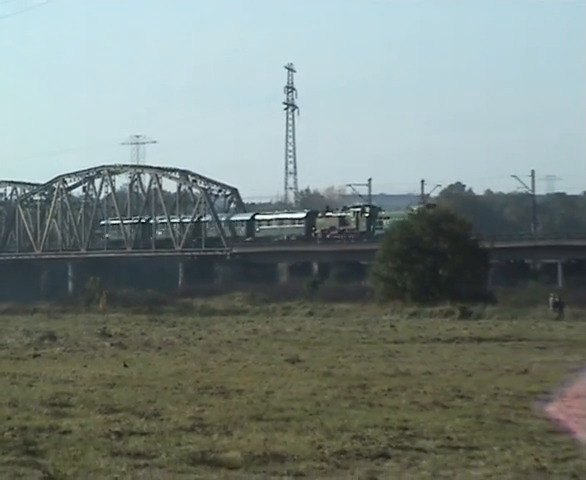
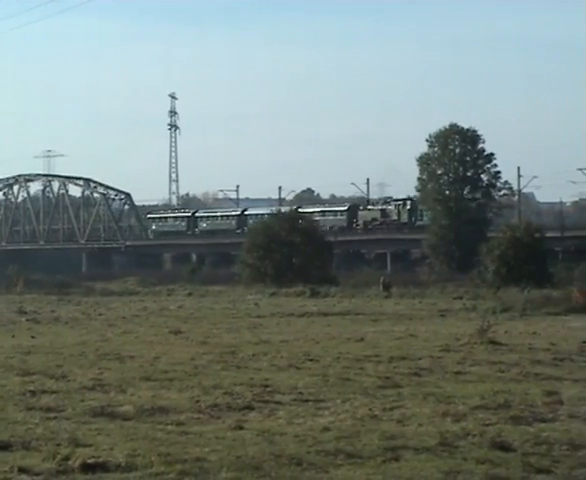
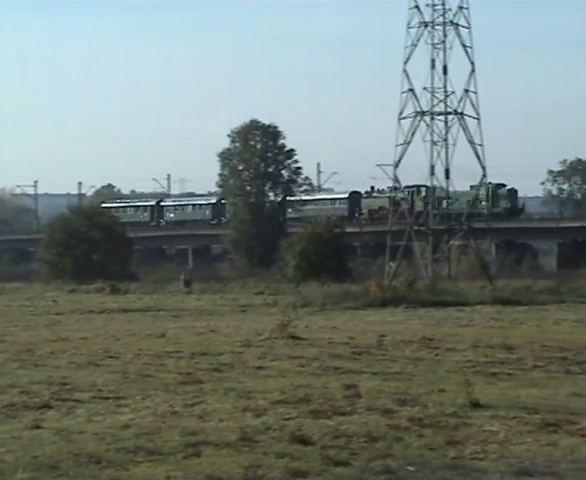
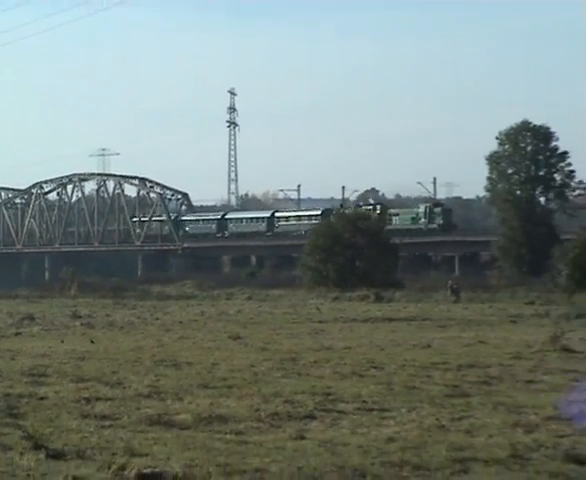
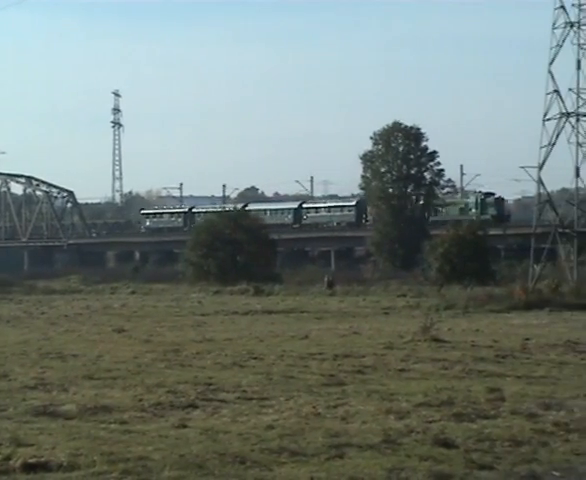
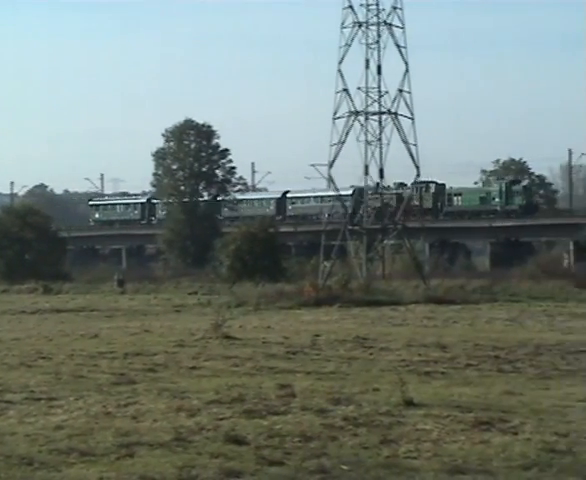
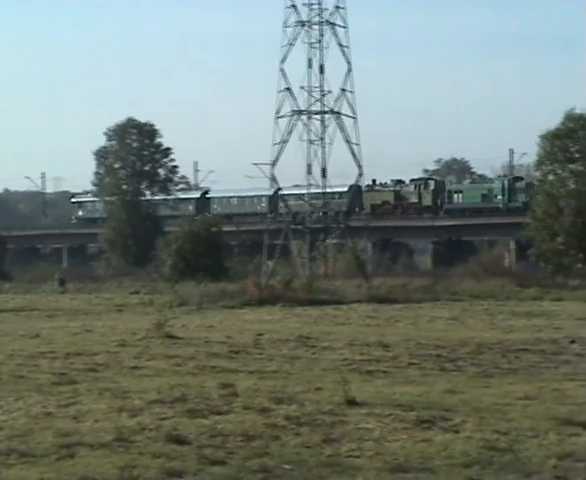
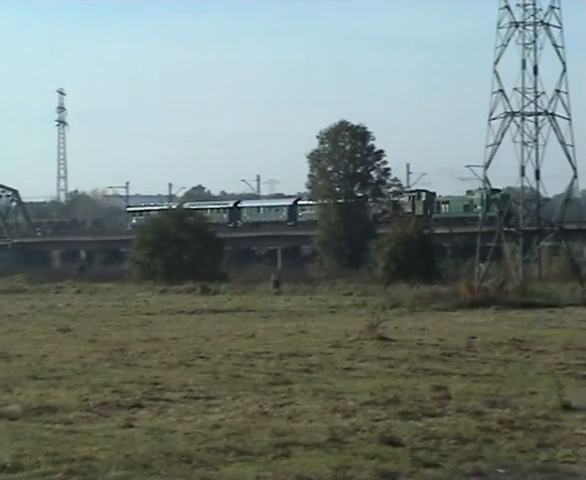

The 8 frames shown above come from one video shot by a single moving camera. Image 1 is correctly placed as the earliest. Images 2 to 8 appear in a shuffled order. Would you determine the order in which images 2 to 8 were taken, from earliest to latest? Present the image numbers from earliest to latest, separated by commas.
4, 2, 5, 8, 3, 6, 7
